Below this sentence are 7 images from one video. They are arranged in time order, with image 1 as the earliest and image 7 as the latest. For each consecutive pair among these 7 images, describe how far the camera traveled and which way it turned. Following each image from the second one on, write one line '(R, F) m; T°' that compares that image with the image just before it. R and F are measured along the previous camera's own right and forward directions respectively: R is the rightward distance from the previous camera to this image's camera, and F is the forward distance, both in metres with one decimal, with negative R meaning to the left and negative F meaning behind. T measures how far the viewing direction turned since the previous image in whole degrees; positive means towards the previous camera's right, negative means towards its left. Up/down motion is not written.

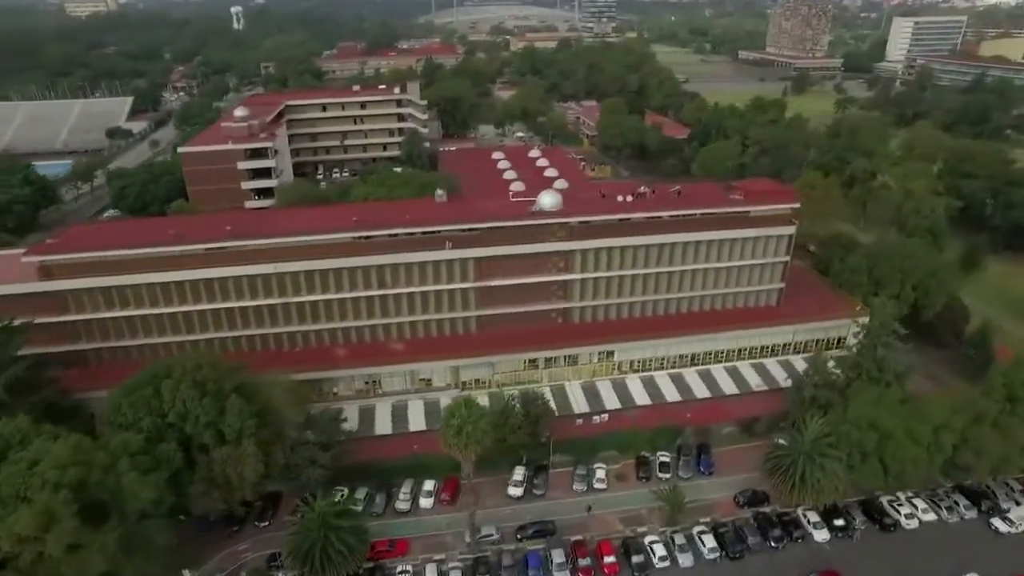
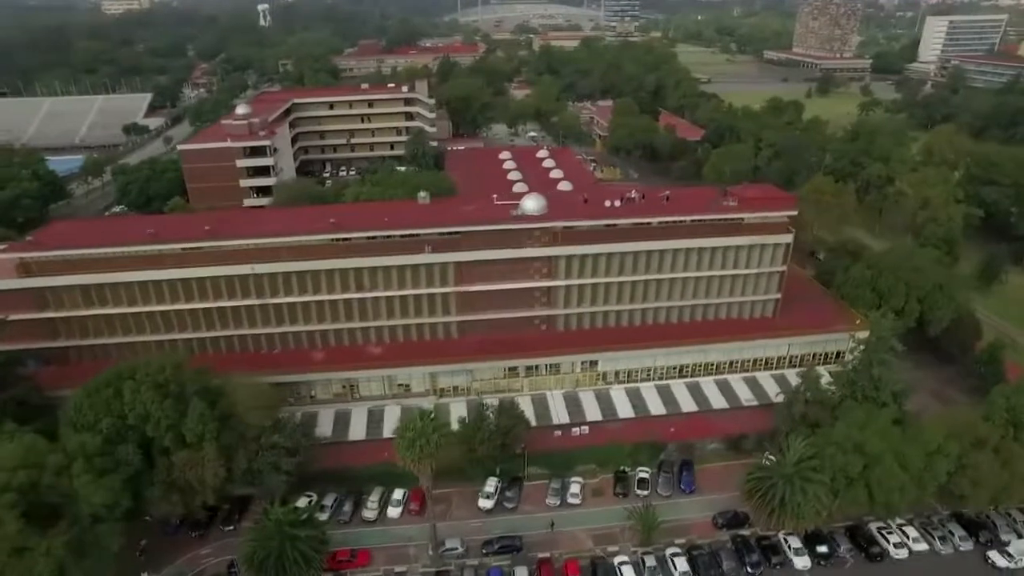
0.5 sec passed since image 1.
(+3.0, +1.2) m; -2°
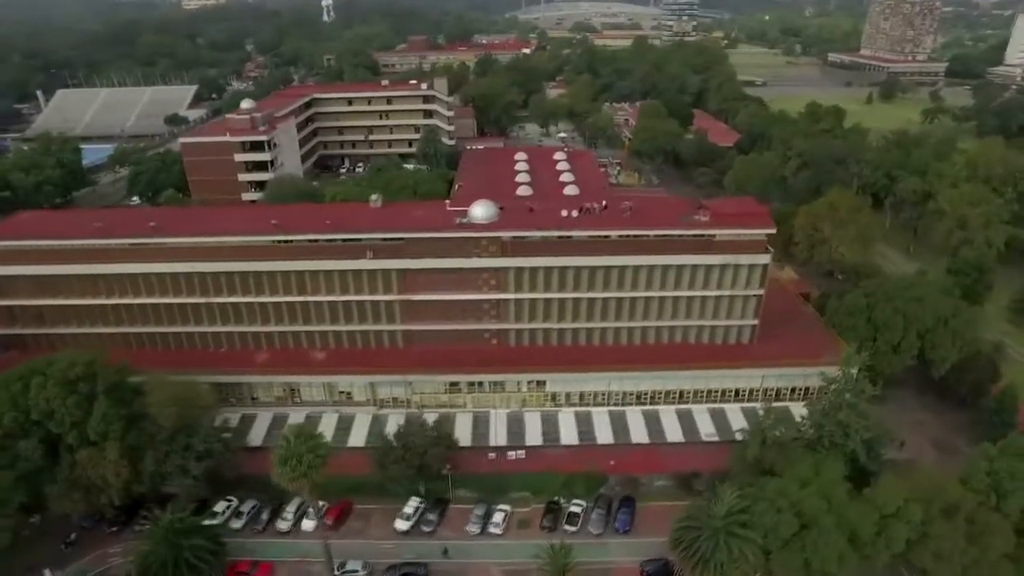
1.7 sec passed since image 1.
(+7.6, +2.6) m; -6°
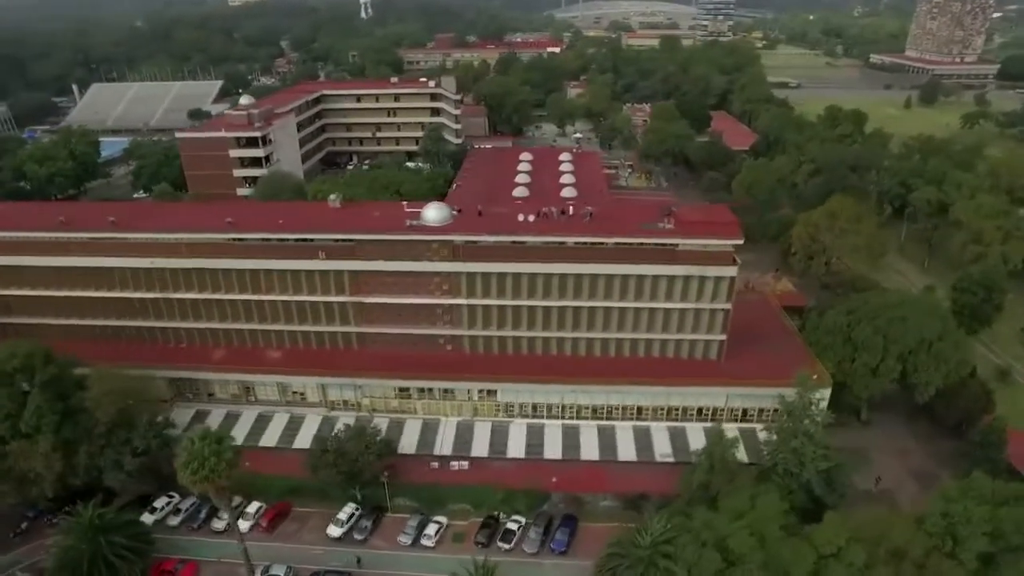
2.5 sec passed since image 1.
(+5.6, +1.4) m; -4°
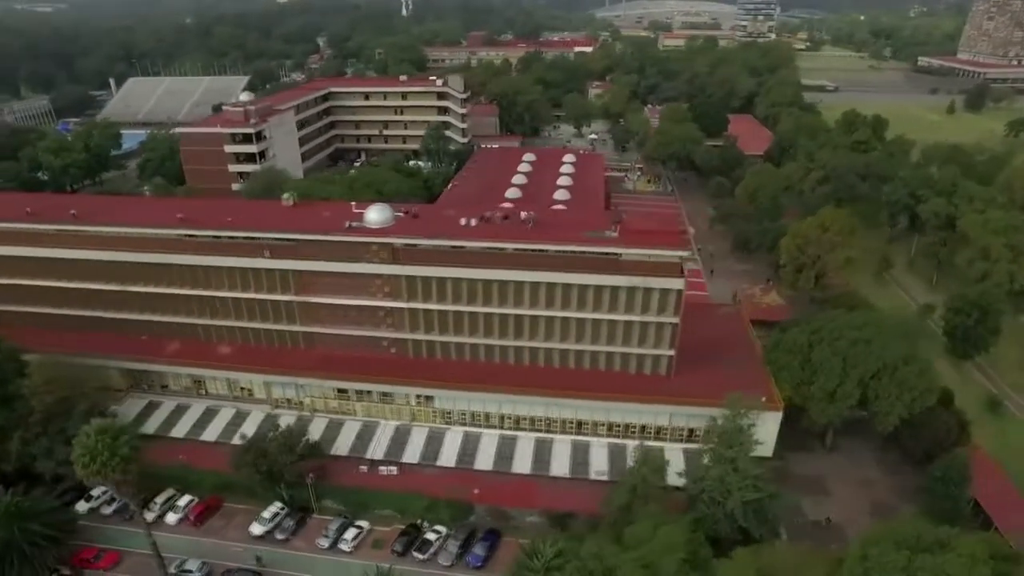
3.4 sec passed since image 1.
(+6.5, +1.1) m; -4°
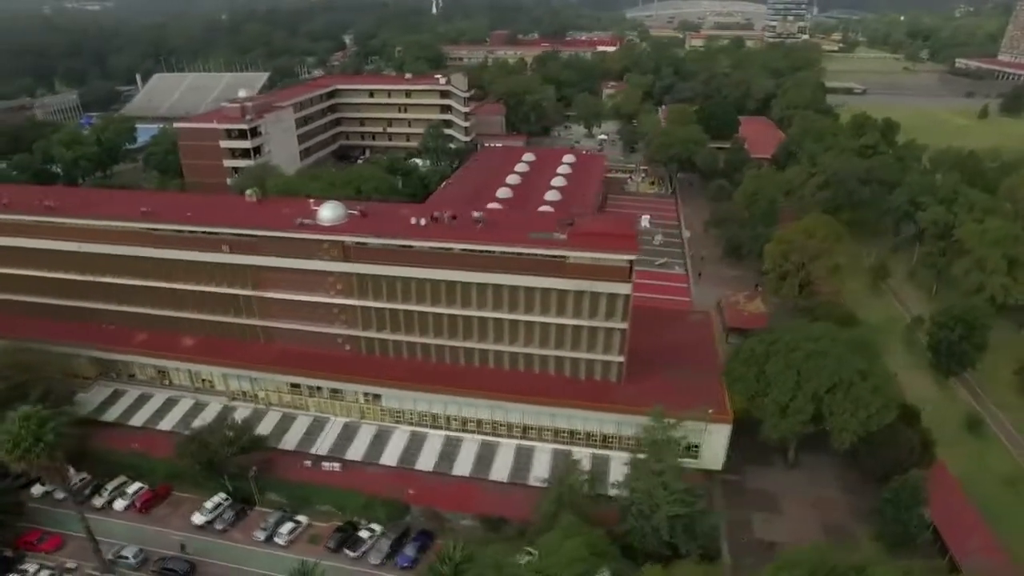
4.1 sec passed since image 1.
(+5.2, +0.5) m; -3°
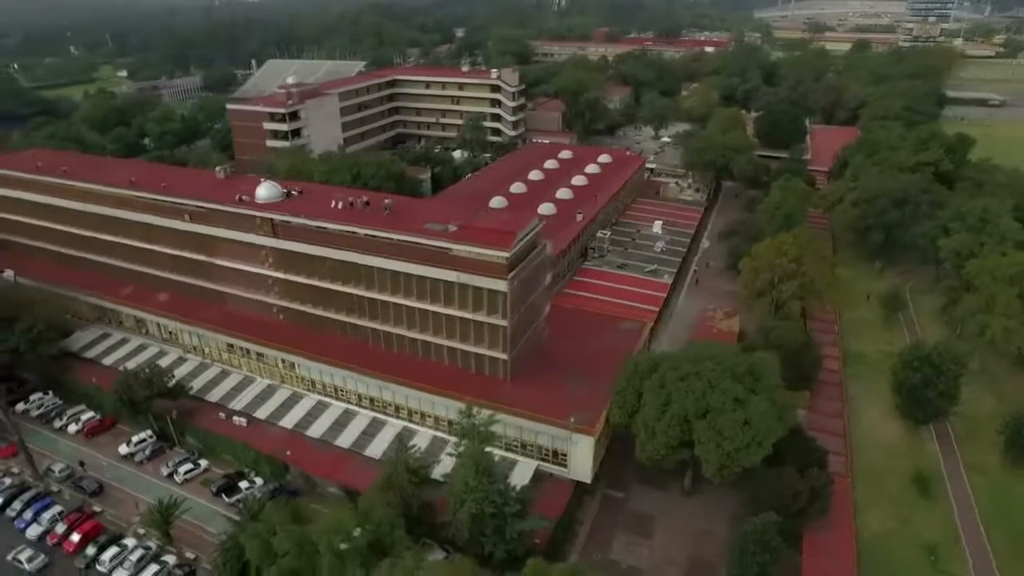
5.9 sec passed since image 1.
(+14.1, +0.8) m; -11°
